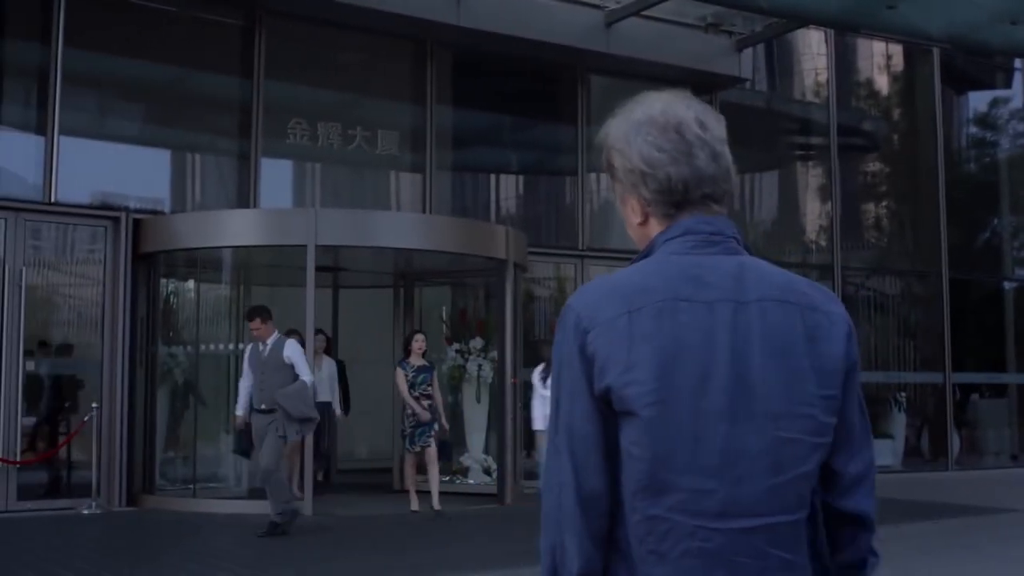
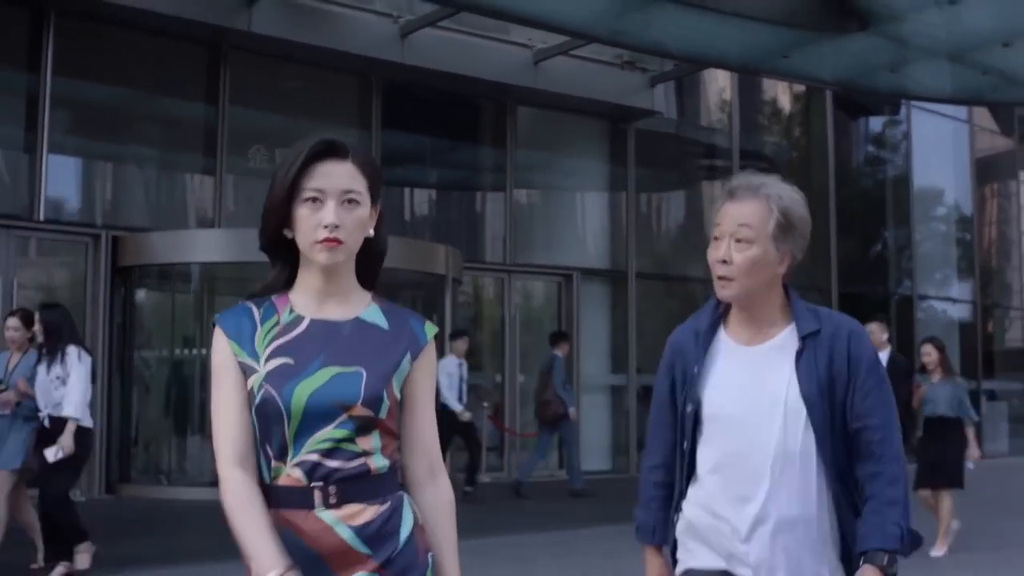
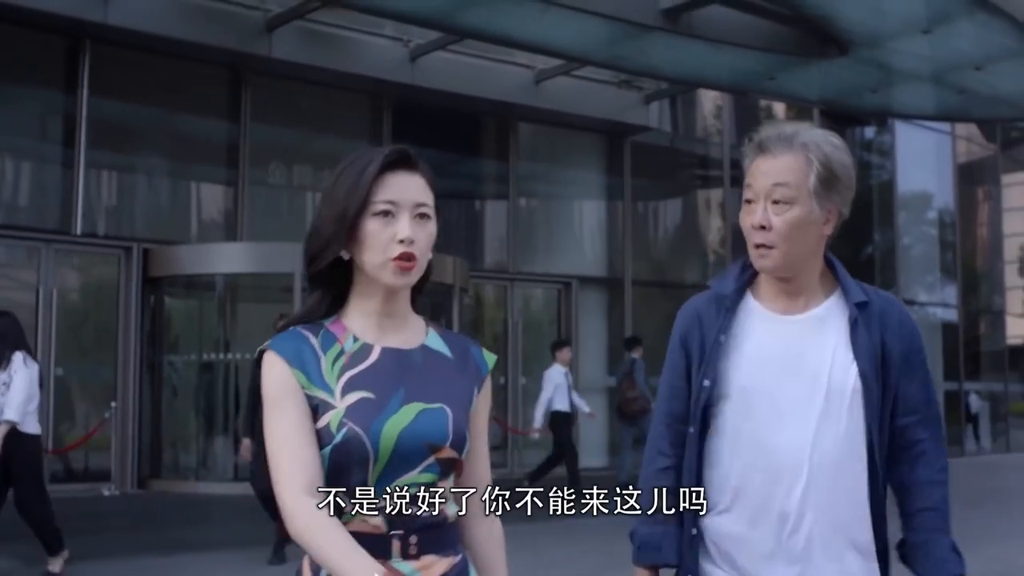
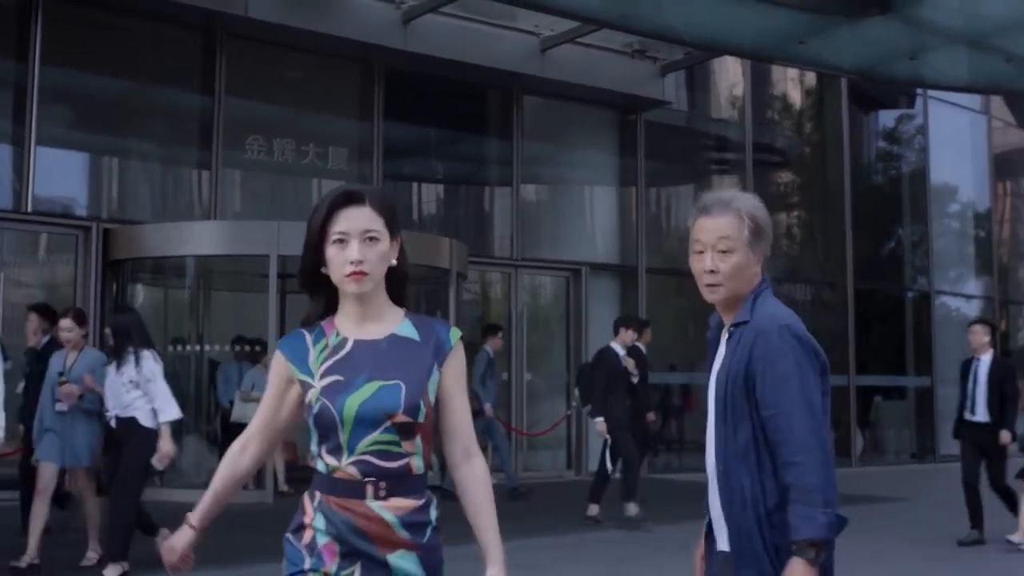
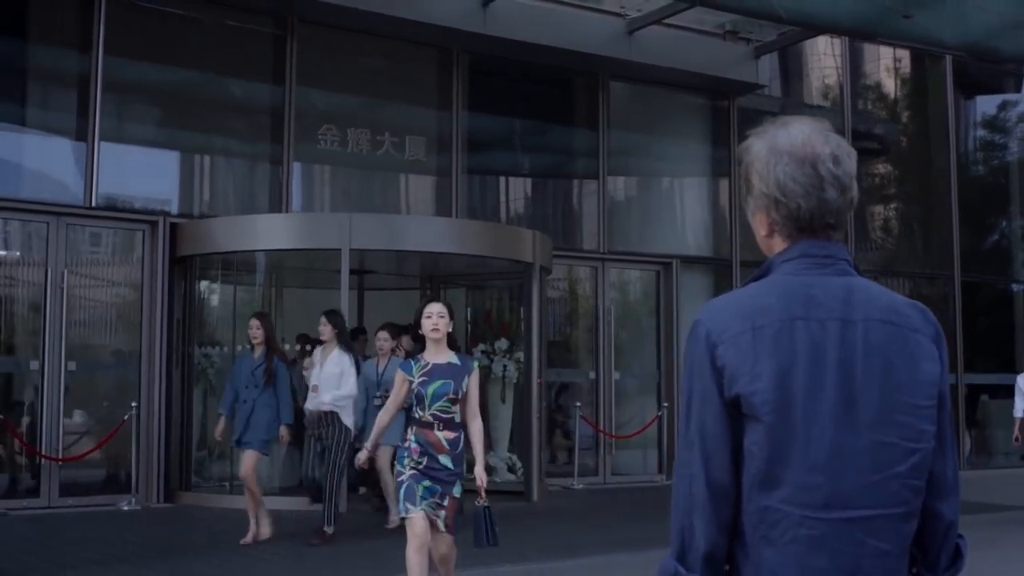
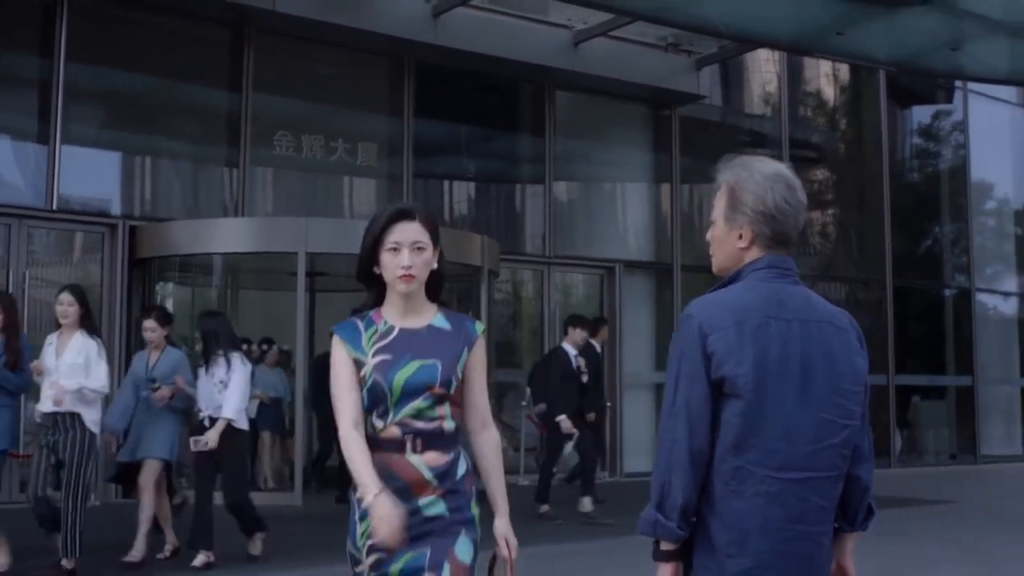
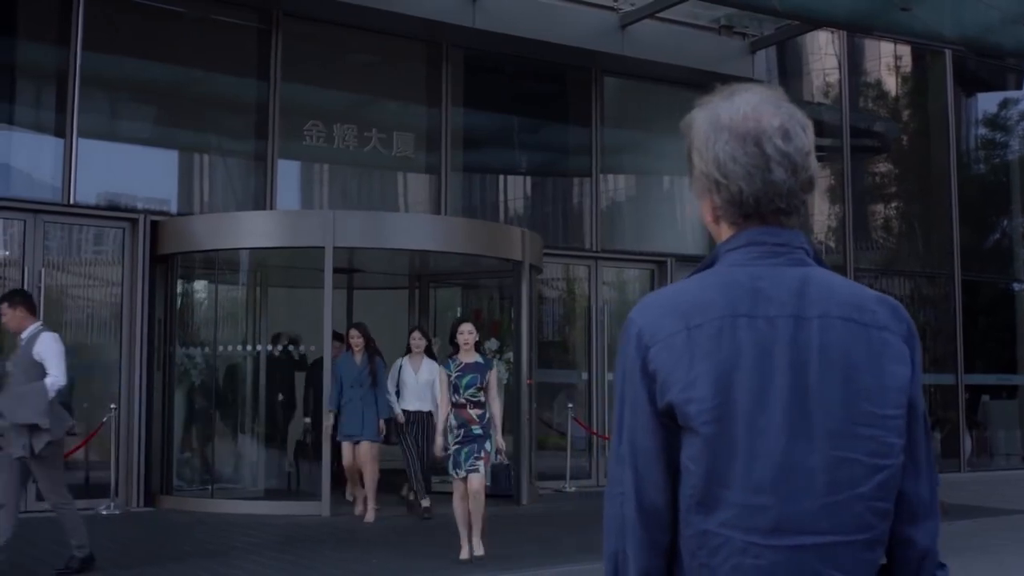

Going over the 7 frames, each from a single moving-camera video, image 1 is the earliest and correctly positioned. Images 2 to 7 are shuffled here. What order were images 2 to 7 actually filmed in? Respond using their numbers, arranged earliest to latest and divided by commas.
7, 5, 6, 4, 2, 3
